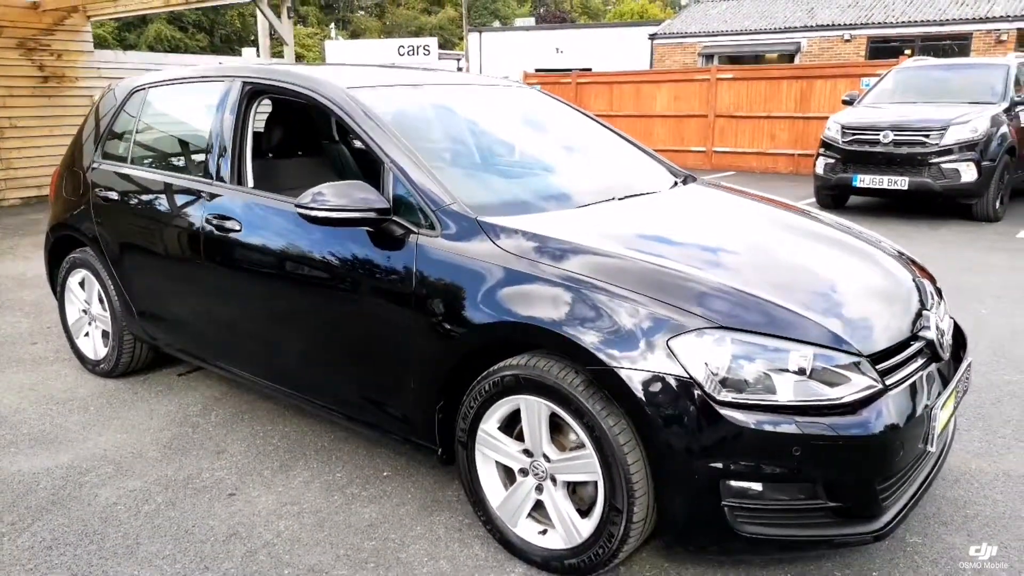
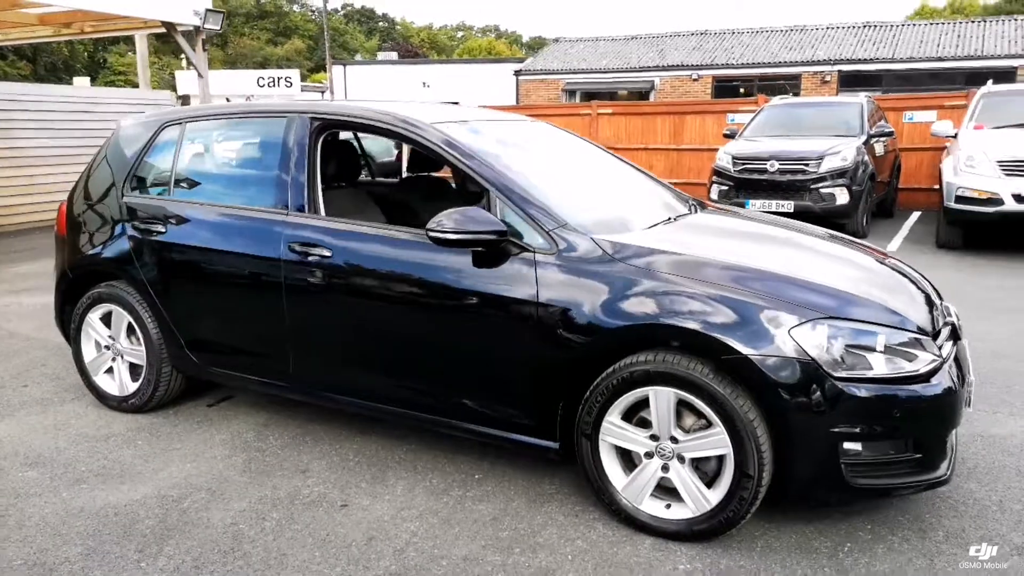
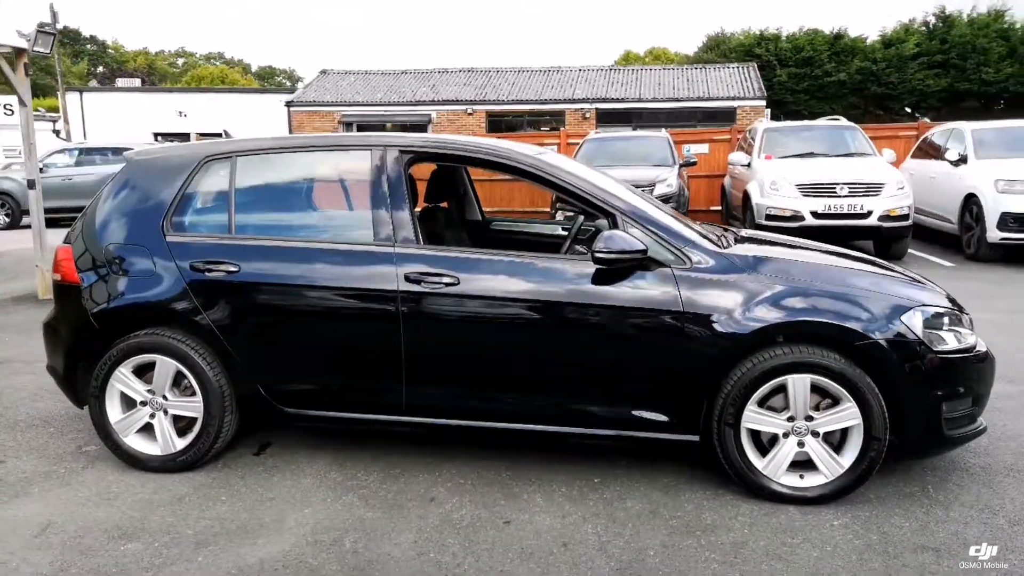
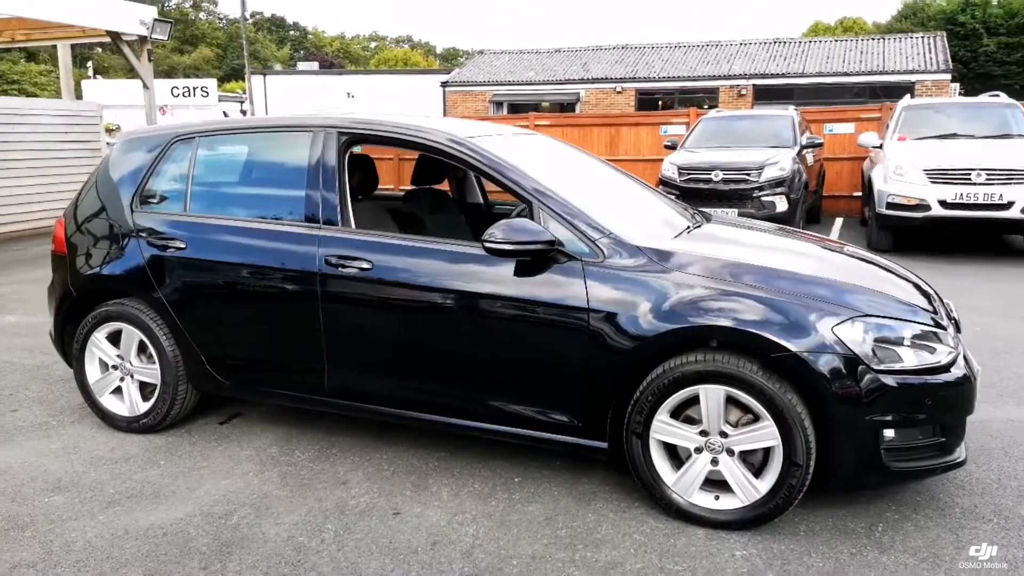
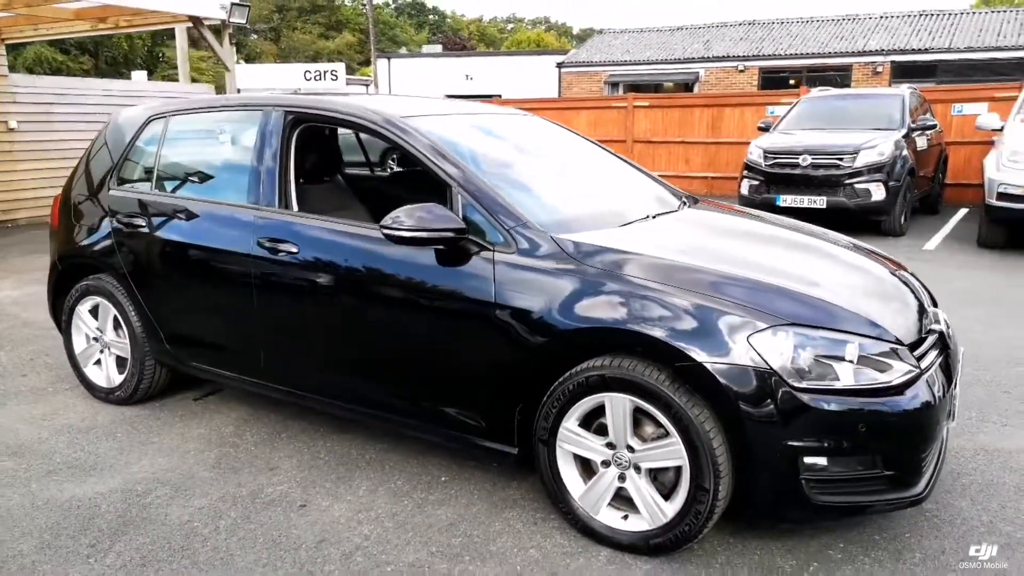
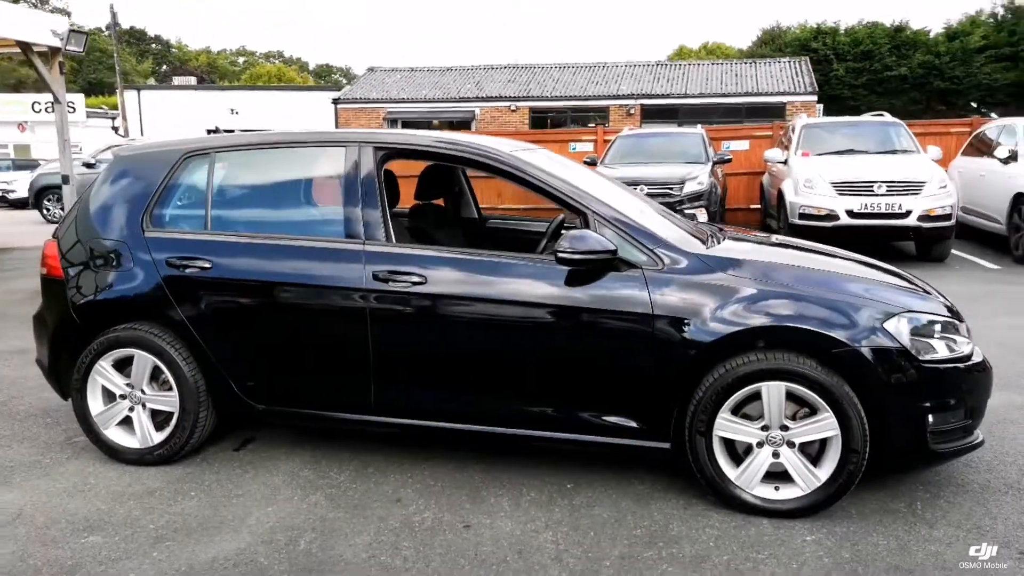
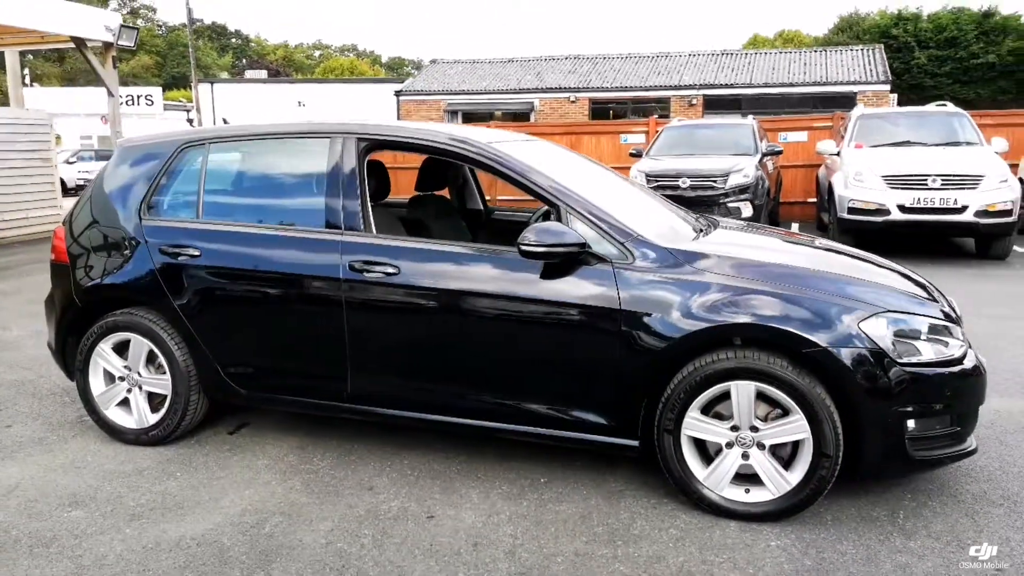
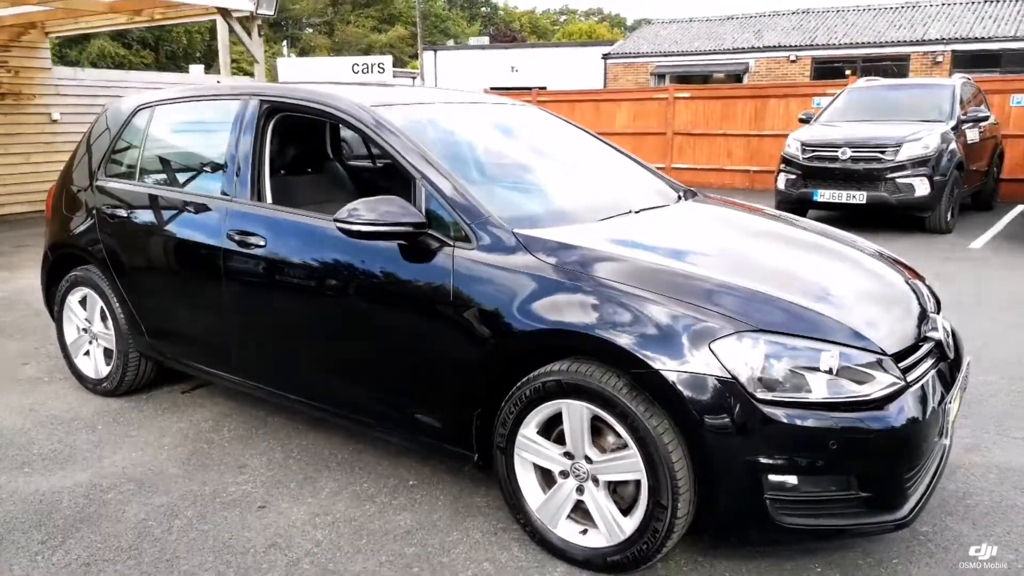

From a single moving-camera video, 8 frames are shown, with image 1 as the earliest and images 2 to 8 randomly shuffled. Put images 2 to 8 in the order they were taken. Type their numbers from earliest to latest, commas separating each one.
8, 5, 2, 4, 7, 6, 3
